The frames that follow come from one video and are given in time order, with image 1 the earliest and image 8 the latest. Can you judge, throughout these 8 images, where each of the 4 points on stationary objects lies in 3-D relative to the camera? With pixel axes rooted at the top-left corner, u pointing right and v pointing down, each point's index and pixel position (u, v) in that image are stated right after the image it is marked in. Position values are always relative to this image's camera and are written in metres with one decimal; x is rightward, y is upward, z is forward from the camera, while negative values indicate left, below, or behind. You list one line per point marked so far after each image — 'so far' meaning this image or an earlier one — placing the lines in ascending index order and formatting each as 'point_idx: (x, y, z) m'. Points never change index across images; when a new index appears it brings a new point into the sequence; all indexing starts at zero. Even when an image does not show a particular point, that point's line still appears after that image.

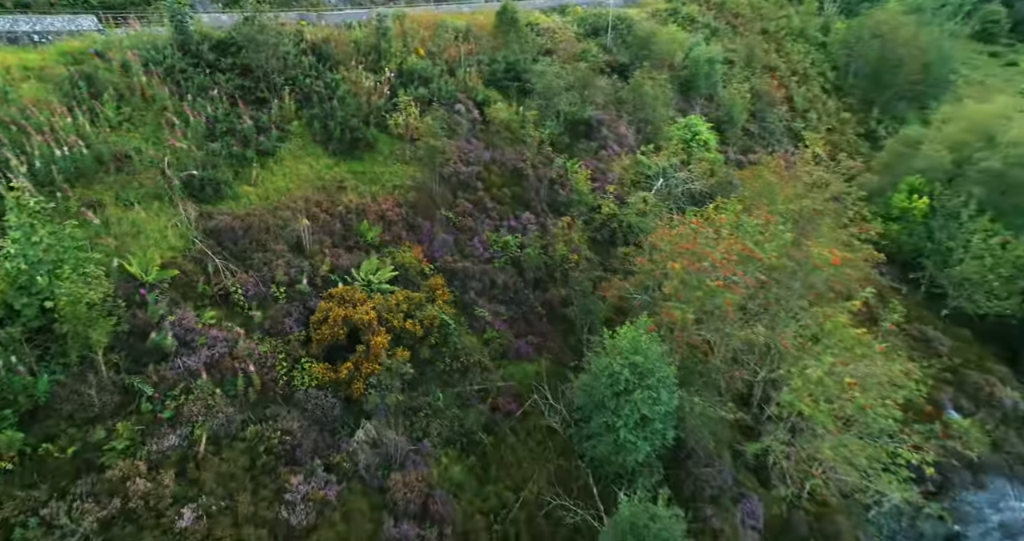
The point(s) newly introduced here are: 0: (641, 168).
0: (+2.8, +2.0, +14.0) m
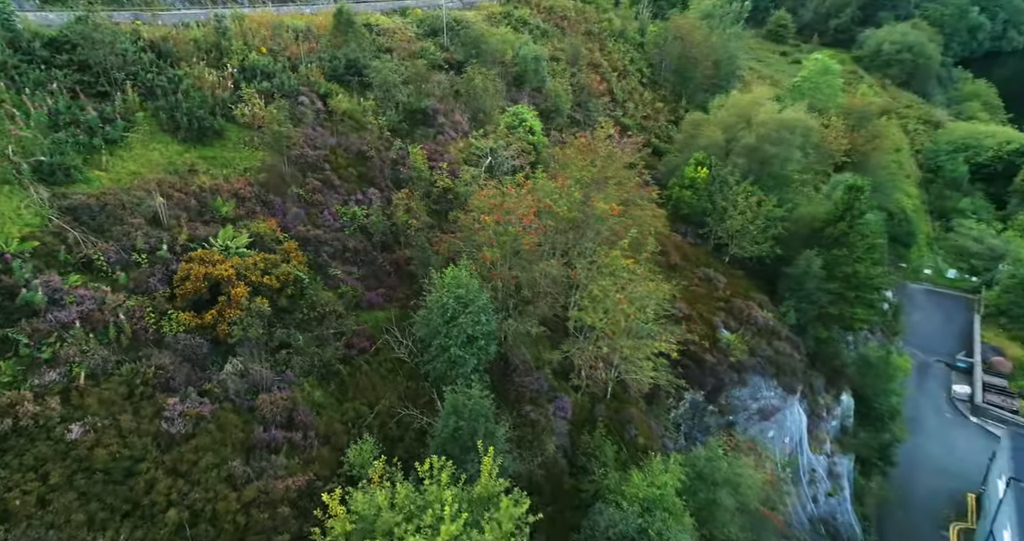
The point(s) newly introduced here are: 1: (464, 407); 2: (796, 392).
0: (-0.9, +2.8, +16.2) m
1: (-0.6, -2.0, +9.2) m
2: (+7.3, -3.2, +17.1) m
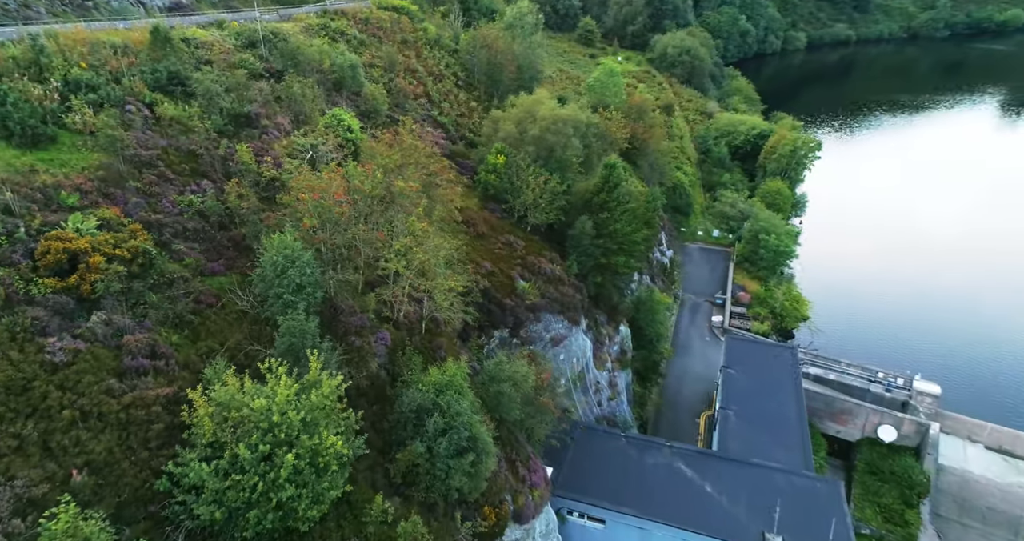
0: (-6.1, +3.5, +19.0) m
1: (-3.9, -1.1, +12.2) m
2: (+2.2, -1.7, +21.6) m
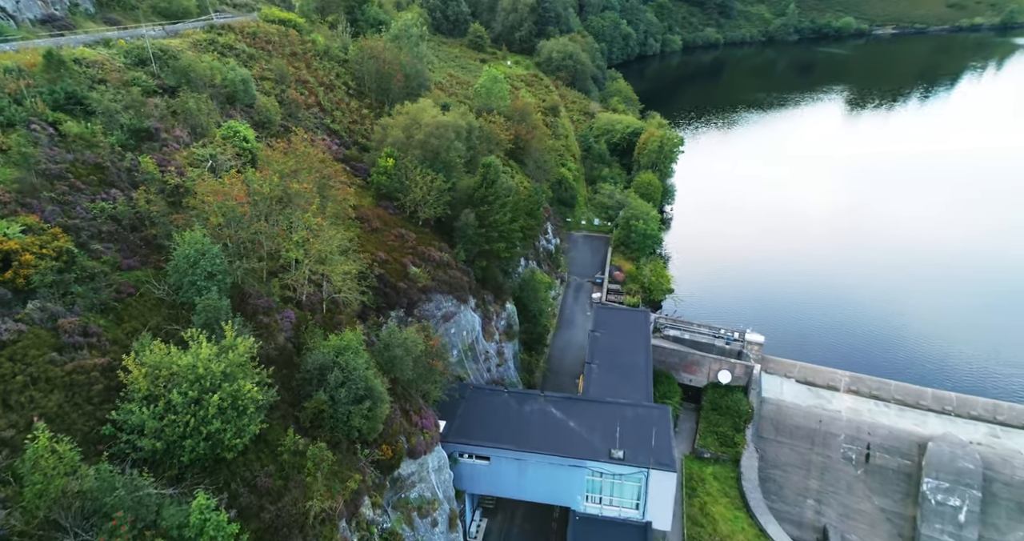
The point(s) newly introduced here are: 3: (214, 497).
0: (-9.9, +3.6, +21.0) m
1: (-6.6, -0.8, +14.6) m
2: (-1.7, -1.1, +24.8) m
3: (-4.9, -3.8, +11.0) m
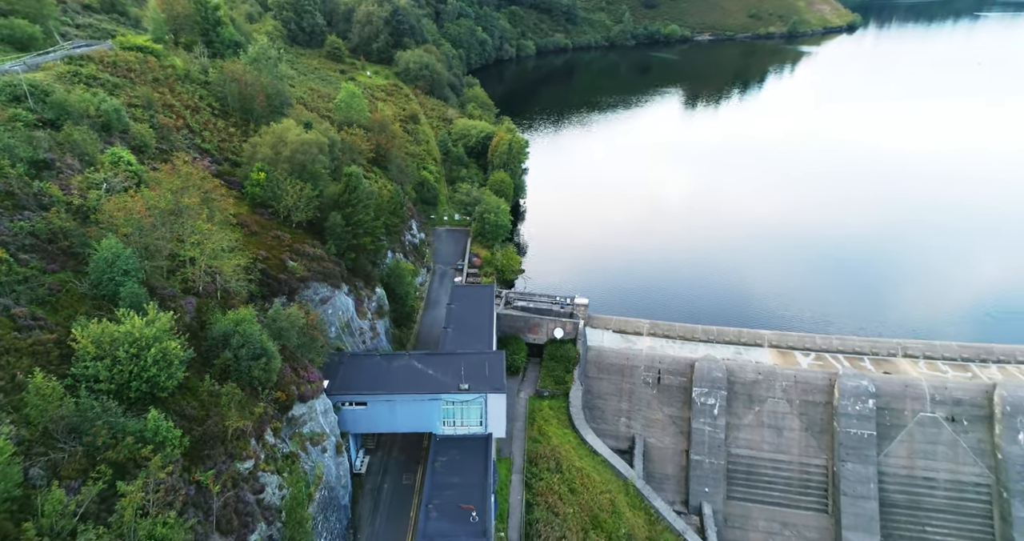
0: (-15.6, +3.4, +24.8) m
1: (-10.8, -0.7, +19.1) m
2: (-7.8, -0.7, +30.0) m
3: (-8.4, -3.5, +15.9) m
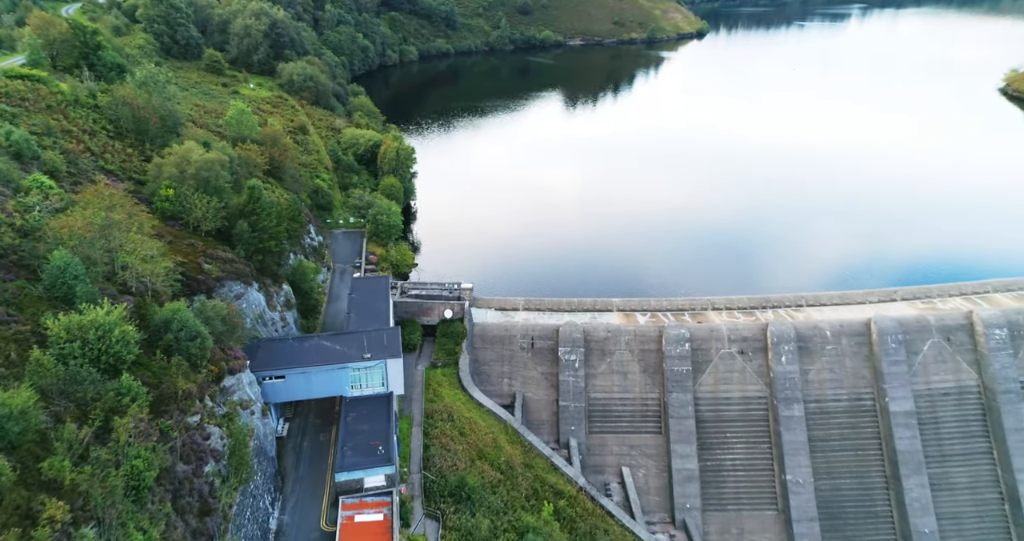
0: (-20.9, +2.9, +28.5) m
1: (-15.0, -0.8, +23.6) m
2: (-13.6, -0.7, +34.8) m
3: (-11.9, -3.4, +20.8) m
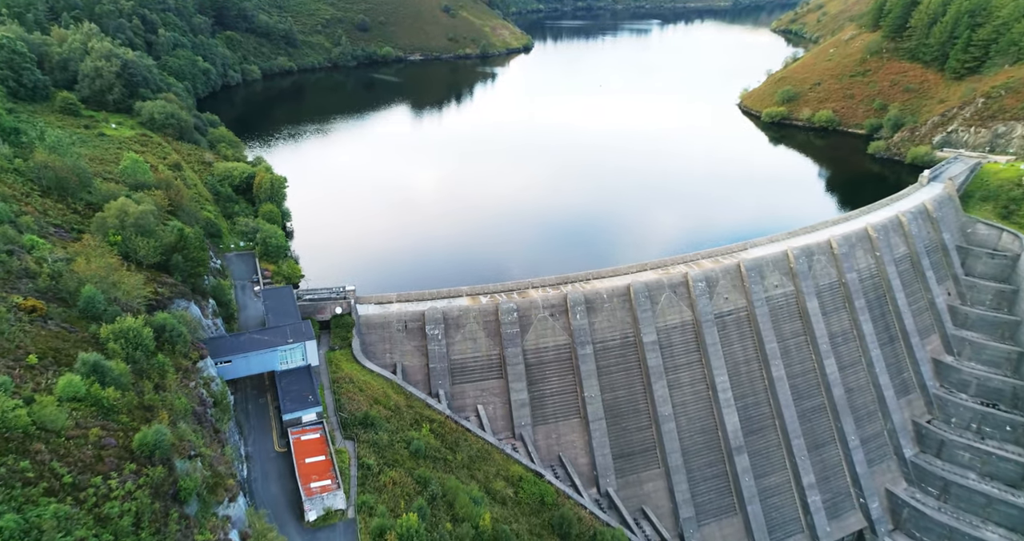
0: (-28.8, +0.9, +39.4) m
1: (-21.7, -2.2, +35.8) m
2: (-22.7, -2.1, +47.1) m
3: (-17.9, -4.5, +33.8) m
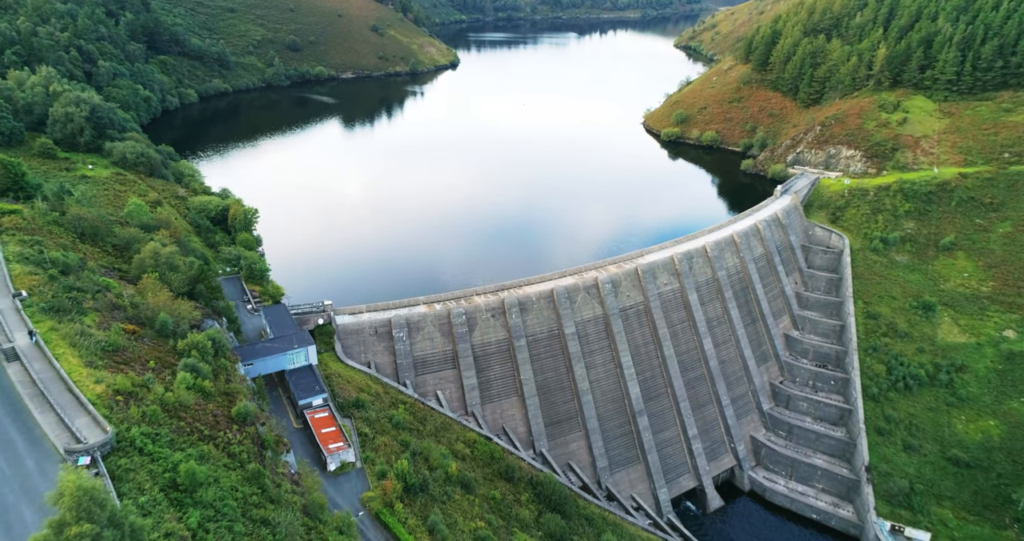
0: (-32.6, -1.7, +52.0) m
1: (-25.1, -4.4, +49.2) m
2: (-27.1, -4.4, +60.2) m
3: (-20.9, -6.5, +47.5) m
